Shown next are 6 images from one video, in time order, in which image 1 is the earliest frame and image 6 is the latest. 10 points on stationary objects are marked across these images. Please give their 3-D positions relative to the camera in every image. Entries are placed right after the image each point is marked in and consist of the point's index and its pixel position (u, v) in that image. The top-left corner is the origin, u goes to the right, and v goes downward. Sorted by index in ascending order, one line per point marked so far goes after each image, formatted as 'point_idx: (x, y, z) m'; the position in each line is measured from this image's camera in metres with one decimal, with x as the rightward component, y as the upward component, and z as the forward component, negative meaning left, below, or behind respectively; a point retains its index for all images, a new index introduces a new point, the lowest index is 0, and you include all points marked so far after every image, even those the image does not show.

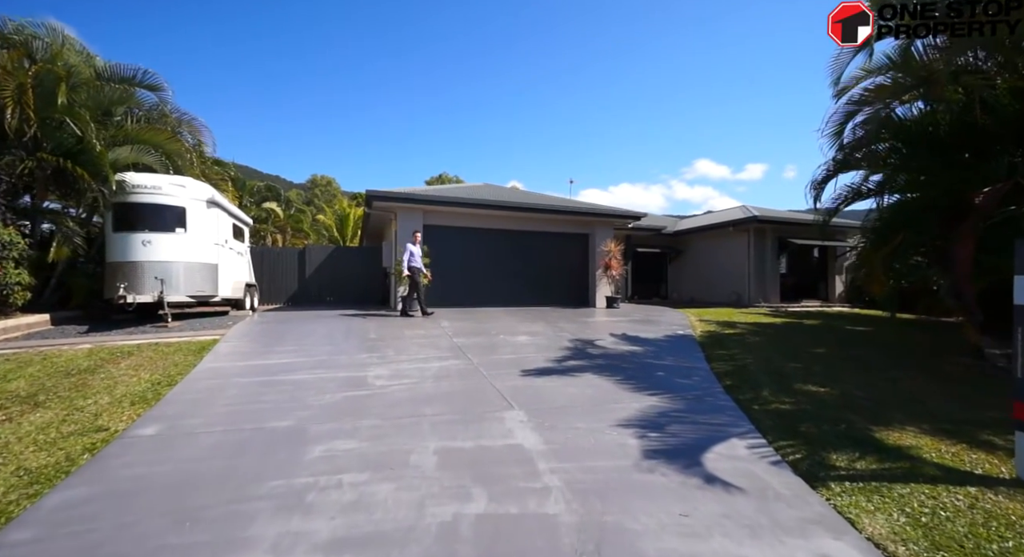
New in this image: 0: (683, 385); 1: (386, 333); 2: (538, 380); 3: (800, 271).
0: (+2.0, -1.2, +5.1) m
1: (-2.1, -0.9, +7.4) m
2: (+0.3, -1.2, +5.3) m
3: (+11.5, +0.3, +17.9) m
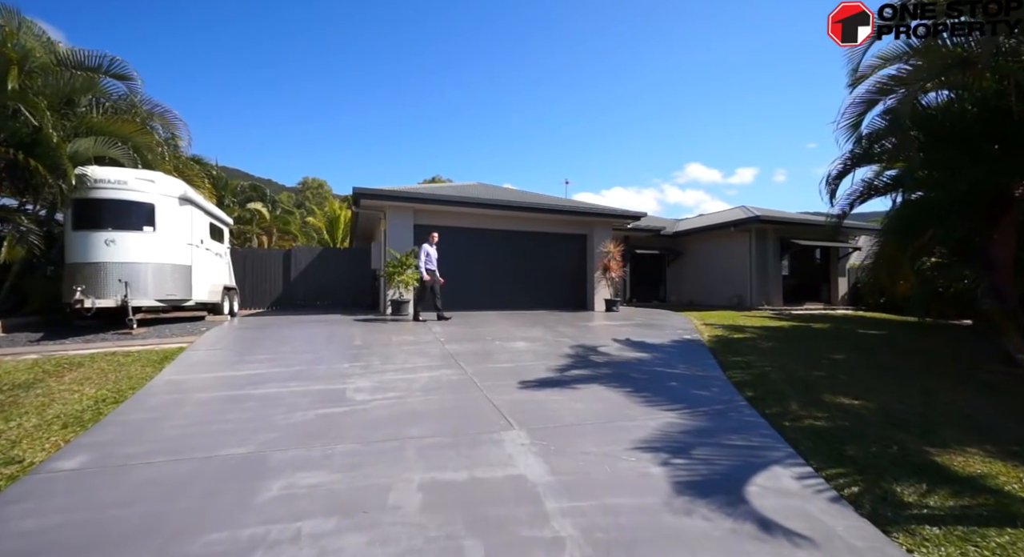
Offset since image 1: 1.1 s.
0: (+1.9, -1.2, +4.6) m
1: (-2.2, -0.9, +6.8) m
2: (+0.3, -1.2, +4.7) m
3: (+11.3, +0.2, +17.5) m
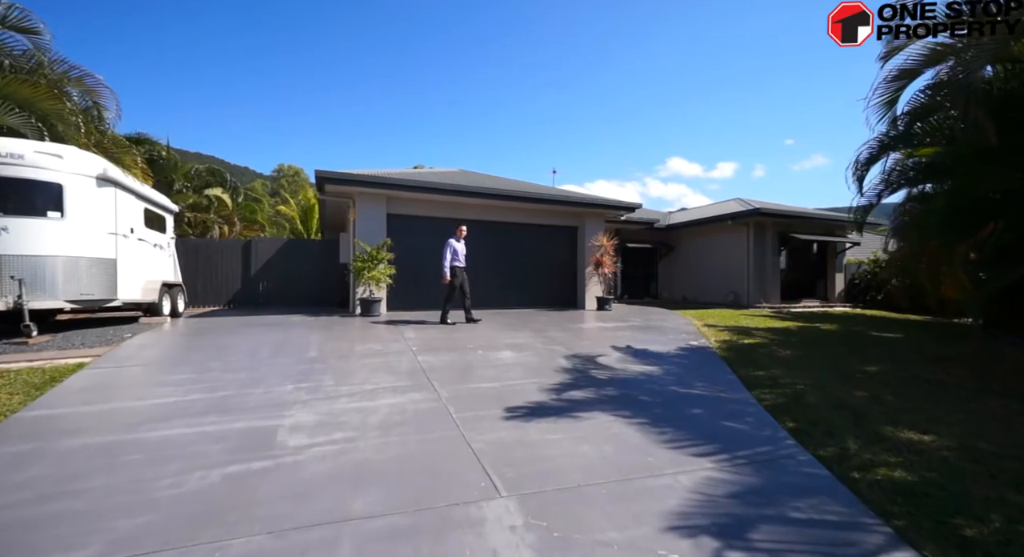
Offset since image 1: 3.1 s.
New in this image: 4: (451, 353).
0: (+1.8, -1.3, +3.6) m
1: (-2.4, -0.9, +5.7) m
2: (+0.2, -1.2, +3.7) m
3: (+10.8, +0.4, +16.9) m
4: (-0.8, -1.0, +6.0) m
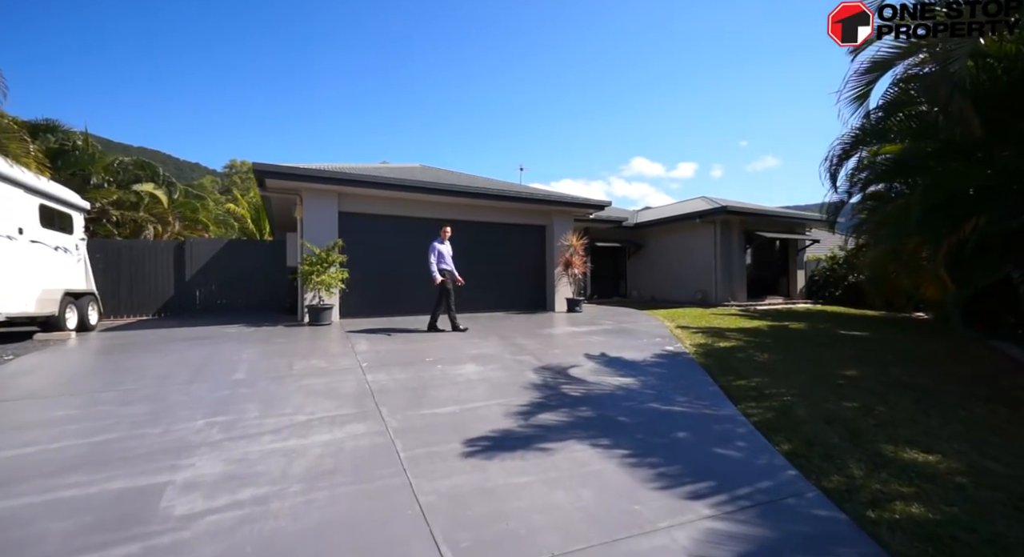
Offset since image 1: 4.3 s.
0: (+1.5, -1.3, +3.1) m
1: (-2.8, -1.0, +5.0) m
2: (-0.1, -1.3, +3.1) m
3: (+9.5, +0.5, +17.0) m
4: (-1.3, -1.1, +5.4) m
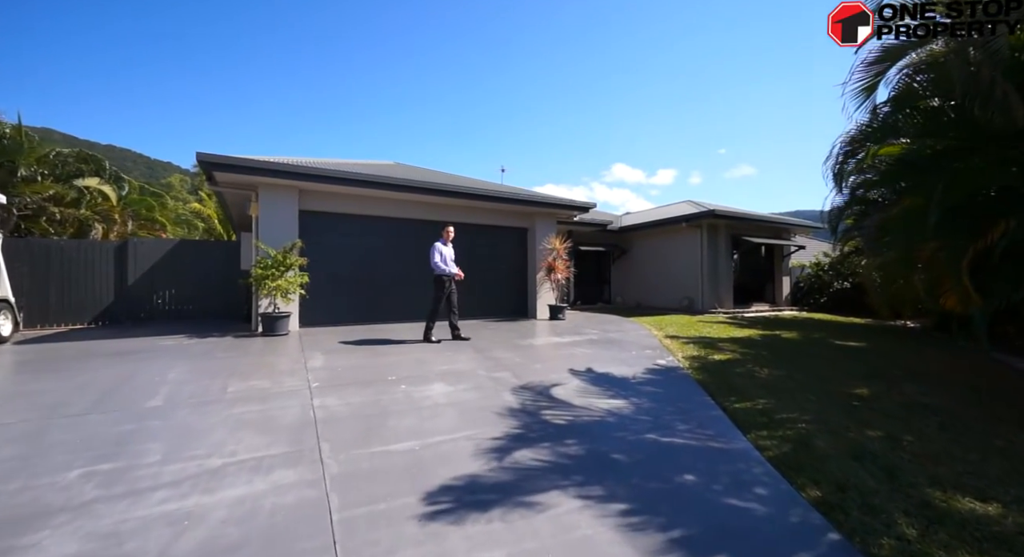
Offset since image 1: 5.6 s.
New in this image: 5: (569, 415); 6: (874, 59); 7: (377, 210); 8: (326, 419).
0: (+1.4, -1.4, +2.5) m
1: (-3.0, -1.1, +4.1) m
2: (-0.3, -1.3, +2.4) m
3: (+8.8, +0.3, +16.7) m
4: (-1.5, -1.1, +4.6) m
5: (+0.5, -1.3, +4.1) m
6: (+4.6, +2.8, +5.6) m
7: (-2.8, +1.4, +9.2) m
8: (-1.6, -1.2, +3.8) m
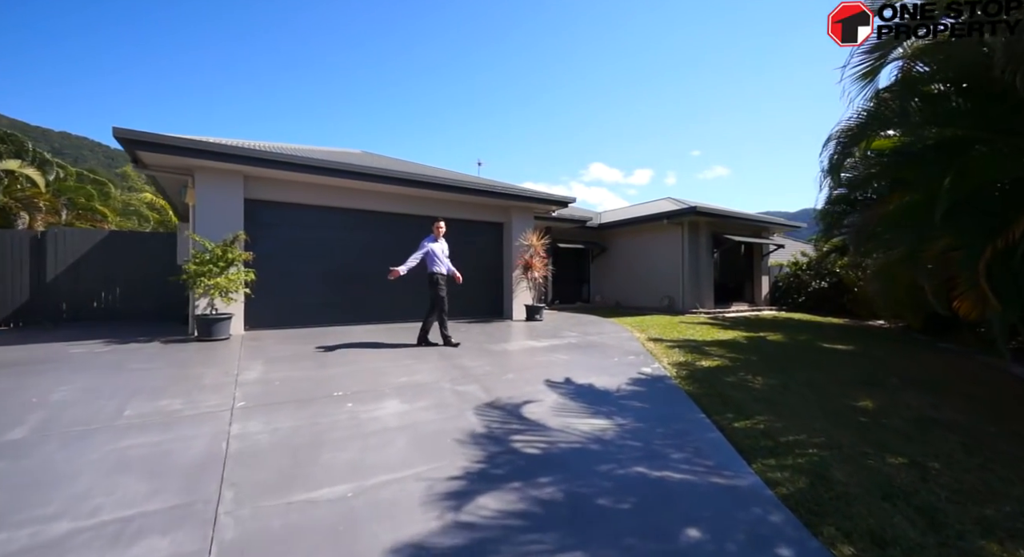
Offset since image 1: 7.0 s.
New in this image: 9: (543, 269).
0: (+1.2, -1.4, +1.9) m
1: (-3.3, -1.1, +3.3) m
2: (-0.5, -1.3, +1.7) m
3: (+7.9, +0.3, +16.4) m
4: (-1.8, -1.1, +3.8) m
5: (+0.2, -1.3, +3.4) m
6: (+4.2, +2.7, +5.1) m
7: (-3.3, +1.5, +8.4) m
8: (-1.9, -1.2, +3.0) m
9: (+0.7, +0.2, +10.3) m
